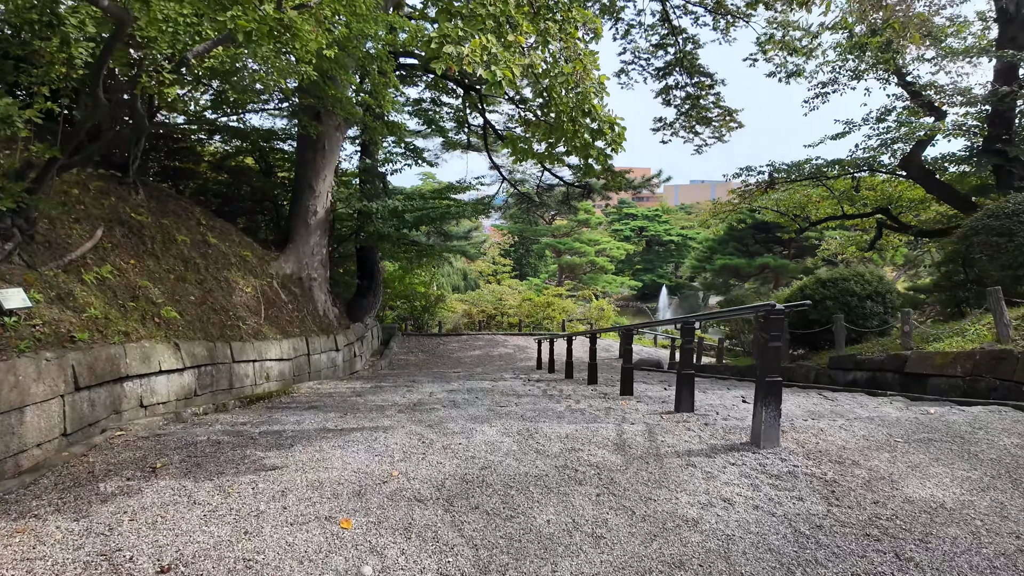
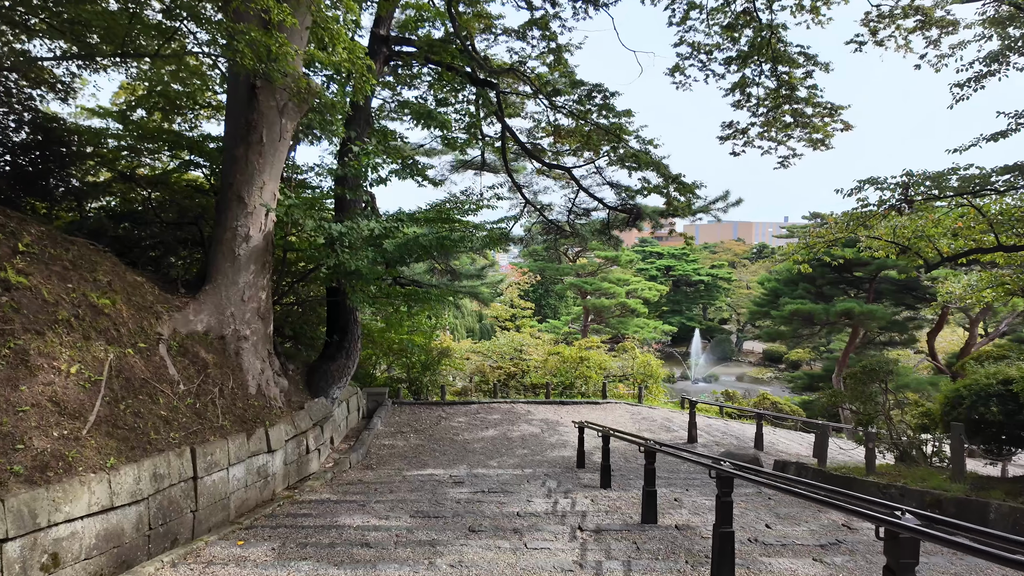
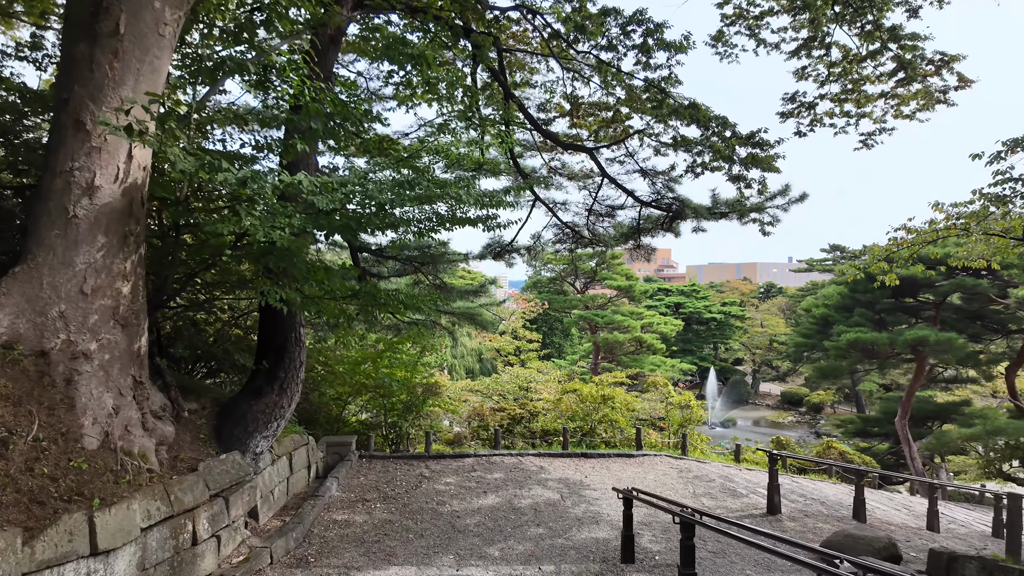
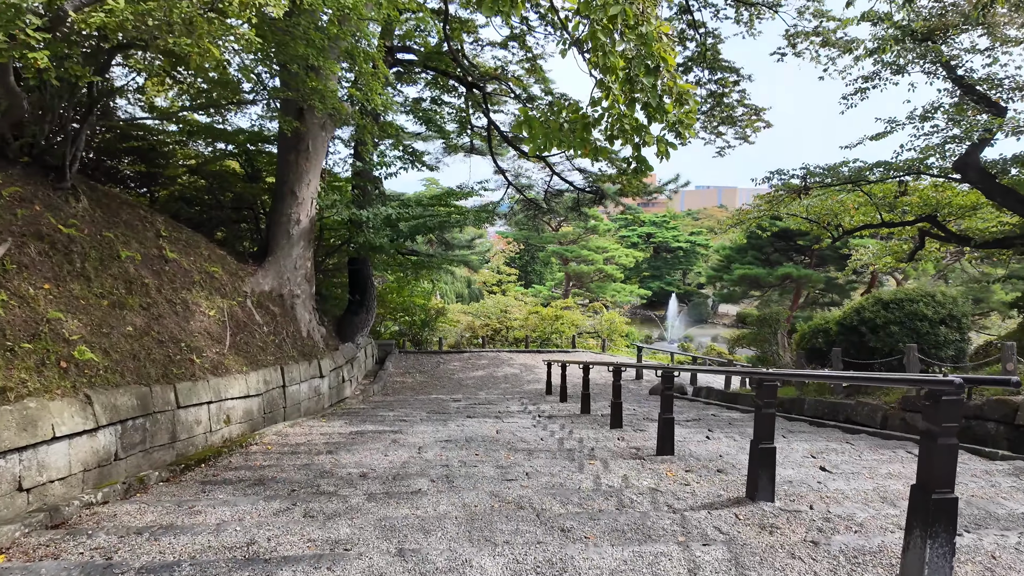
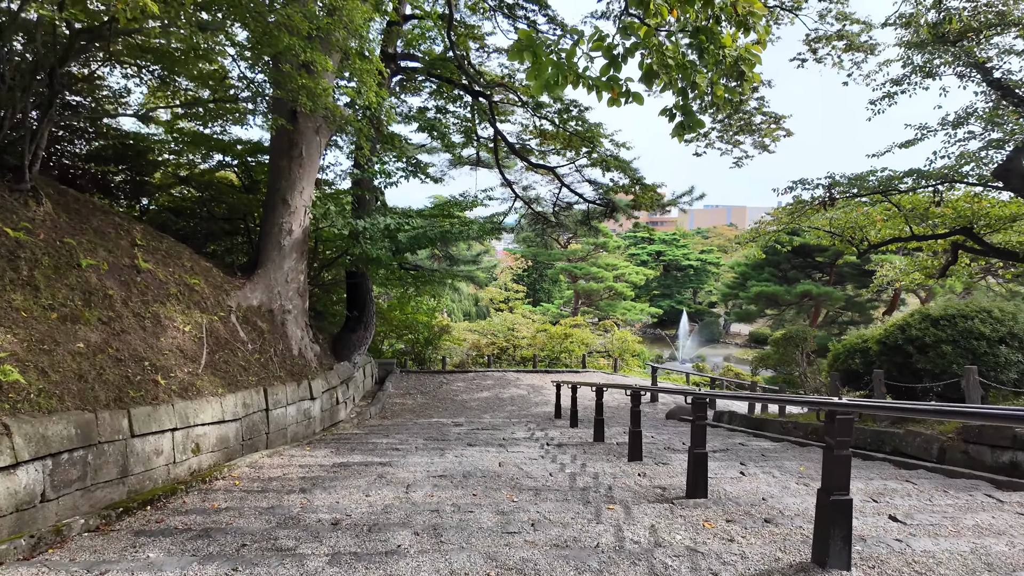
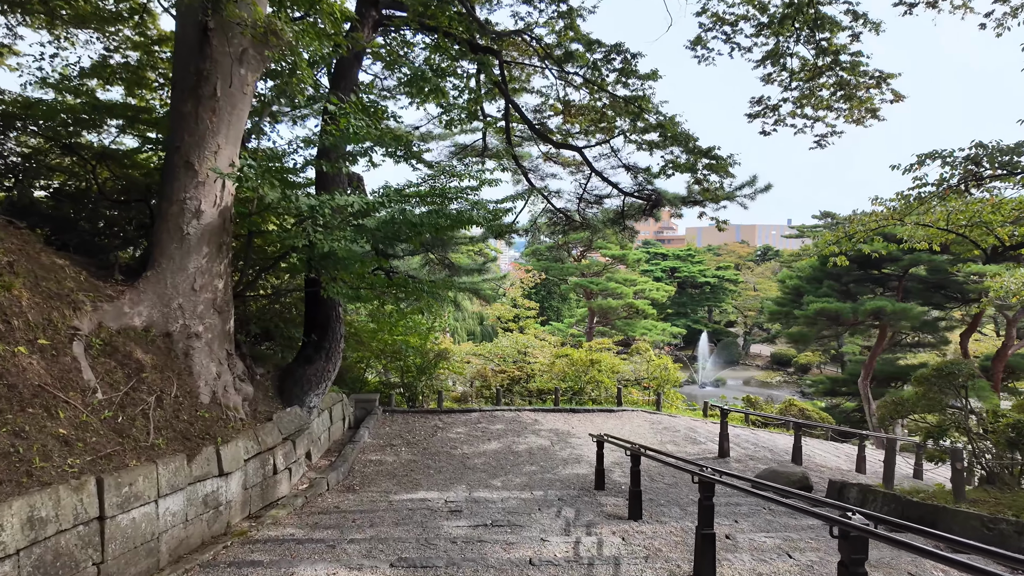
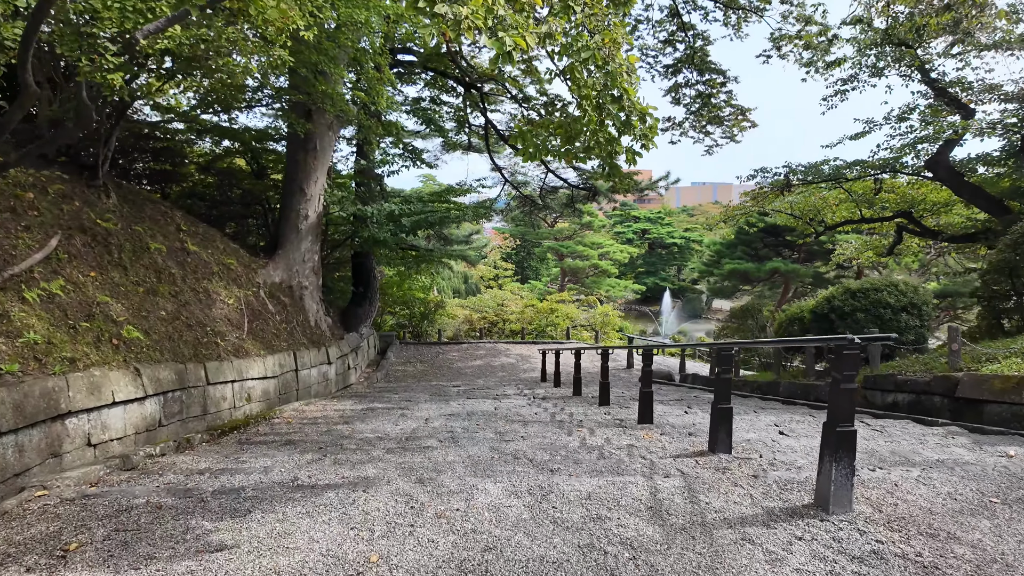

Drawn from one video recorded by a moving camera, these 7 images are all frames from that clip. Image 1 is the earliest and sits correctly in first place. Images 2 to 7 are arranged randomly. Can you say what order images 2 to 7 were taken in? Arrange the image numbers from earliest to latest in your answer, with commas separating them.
7, 4, 5, 2, 6, 3
